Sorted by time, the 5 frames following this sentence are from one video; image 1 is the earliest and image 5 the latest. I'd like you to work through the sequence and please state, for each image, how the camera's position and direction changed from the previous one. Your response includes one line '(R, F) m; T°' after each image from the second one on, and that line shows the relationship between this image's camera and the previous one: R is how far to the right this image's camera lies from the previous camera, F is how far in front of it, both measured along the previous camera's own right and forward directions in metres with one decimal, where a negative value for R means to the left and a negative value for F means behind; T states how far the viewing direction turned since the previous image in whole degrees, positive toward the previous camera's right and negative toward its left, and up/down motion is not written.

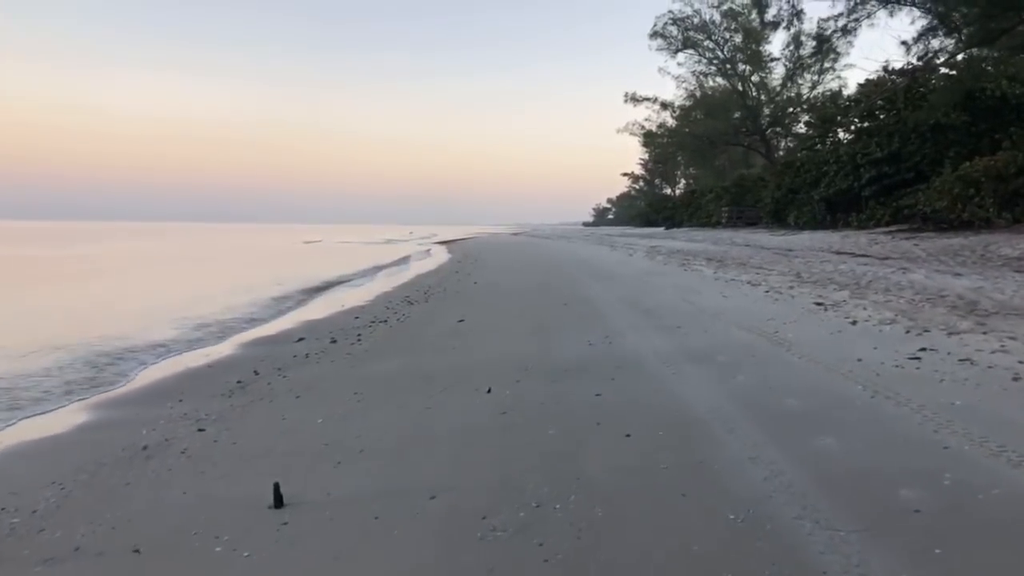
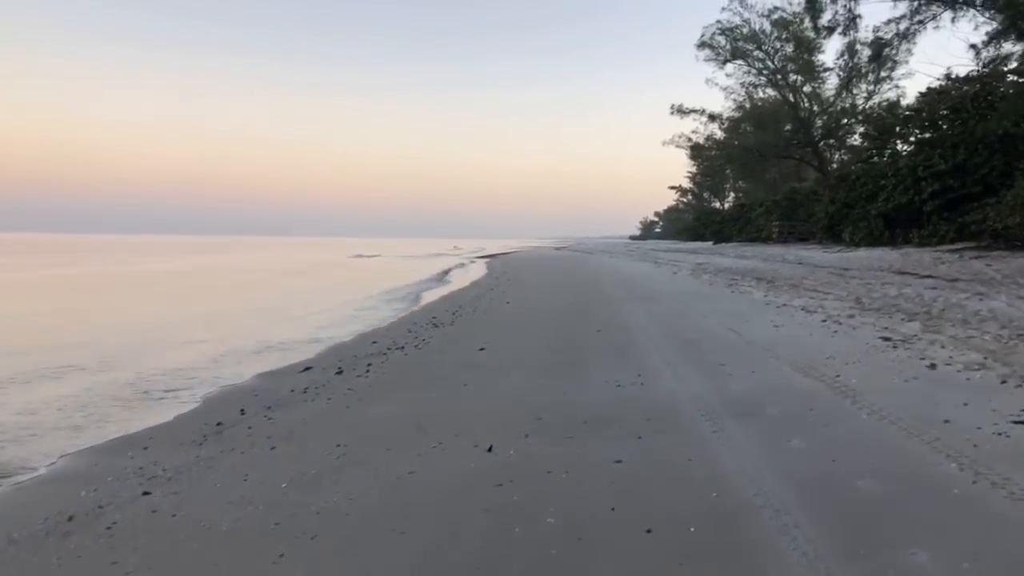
(+0.3, +1.0) m; -3°
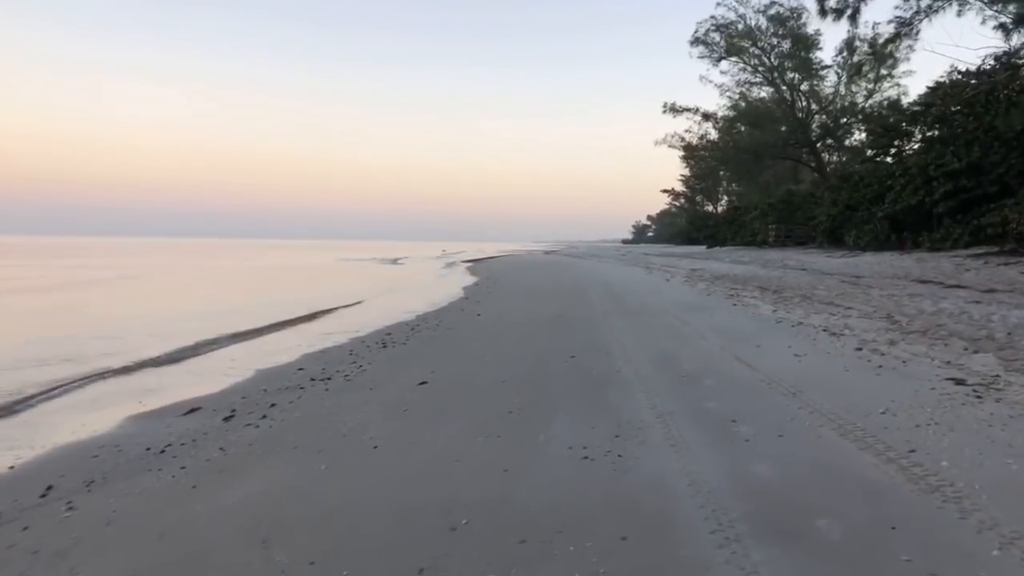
(+0.4, +2.1) m; +1°
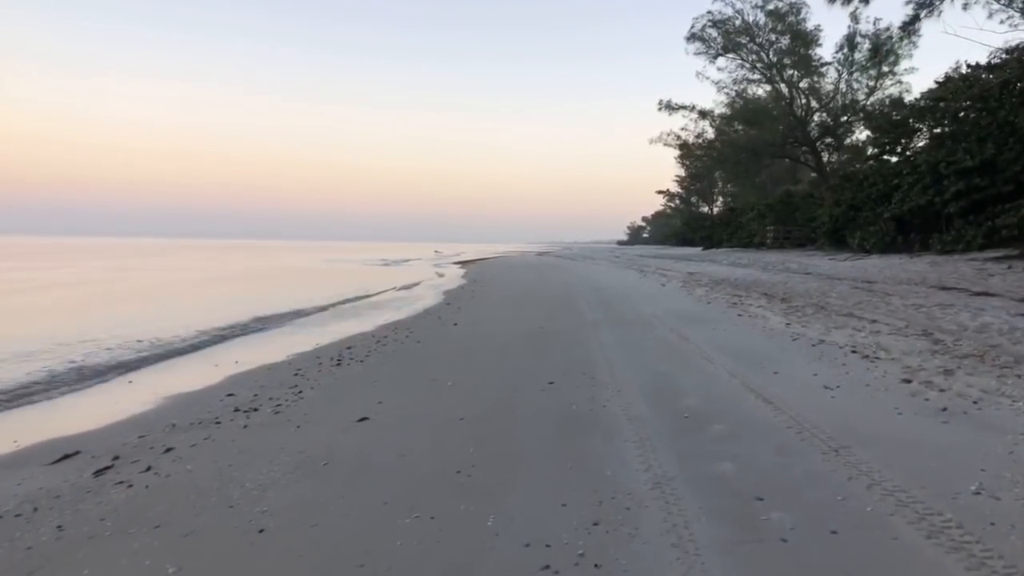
(+0.3, +1.5) m; 0°
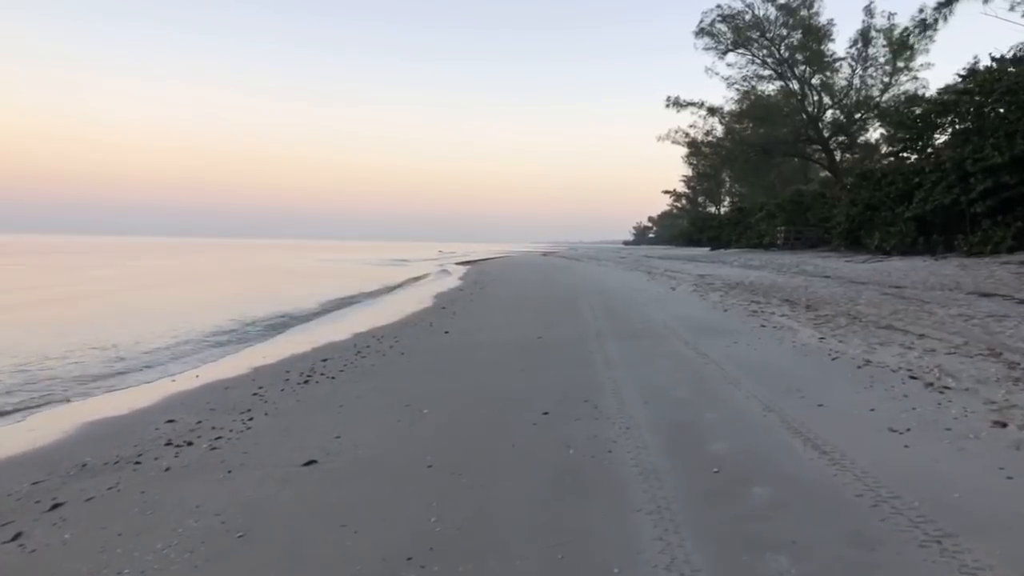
(+0.1, +1.3) m; 0°
